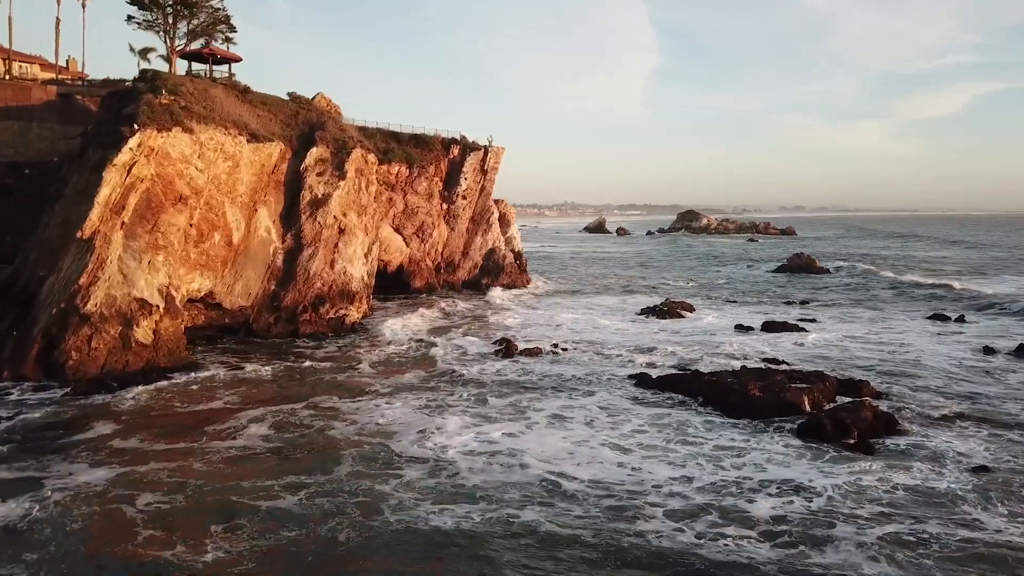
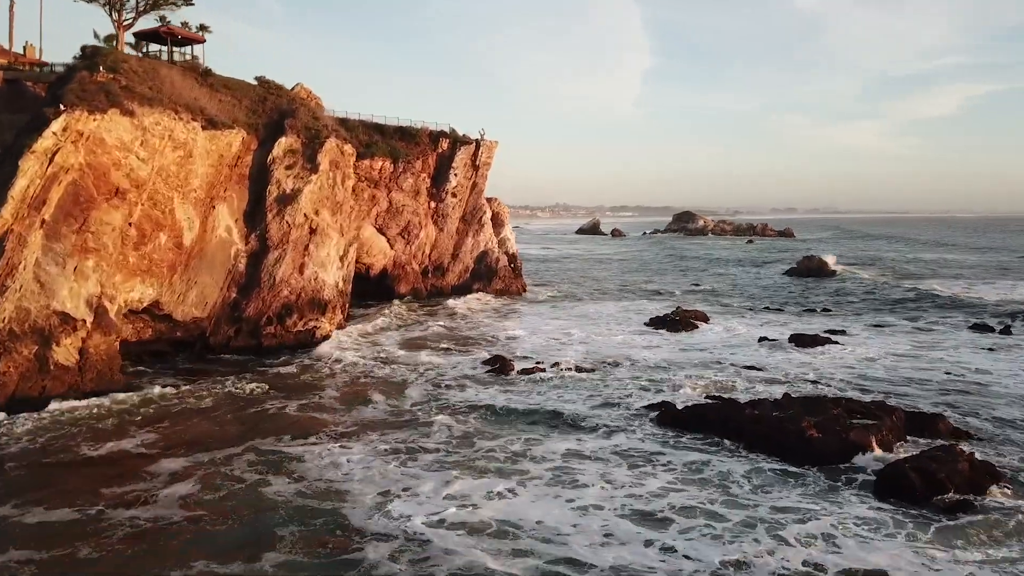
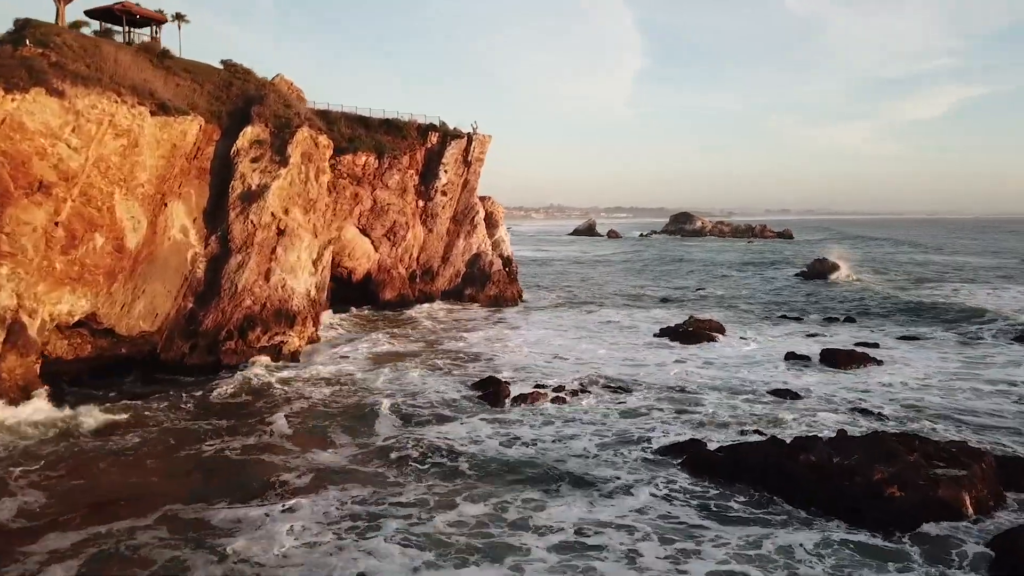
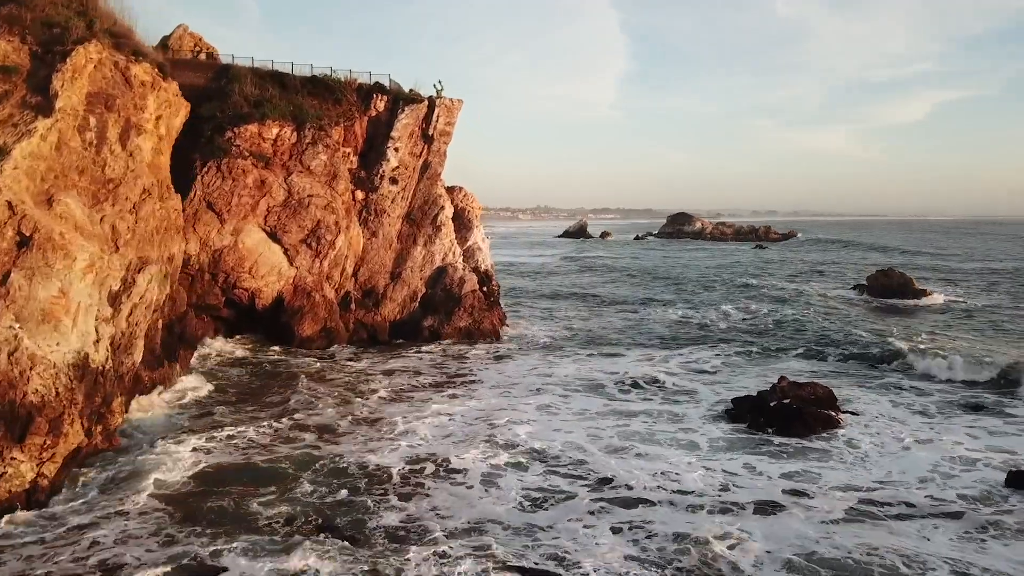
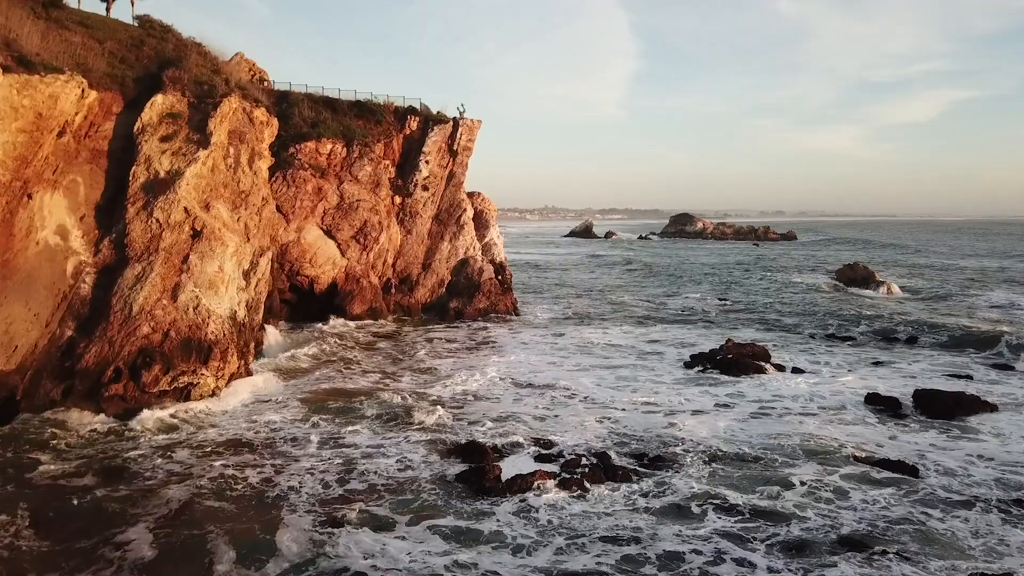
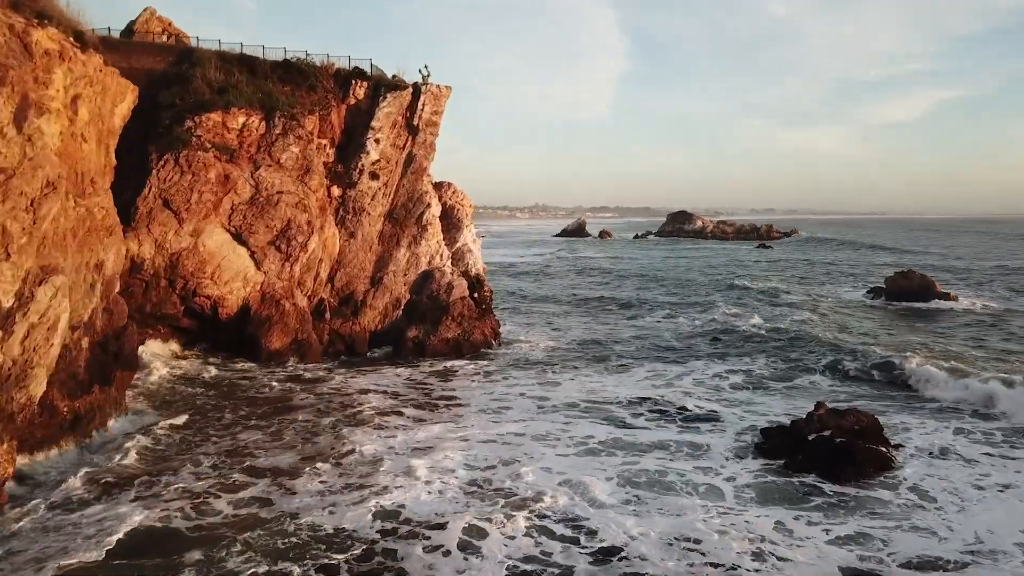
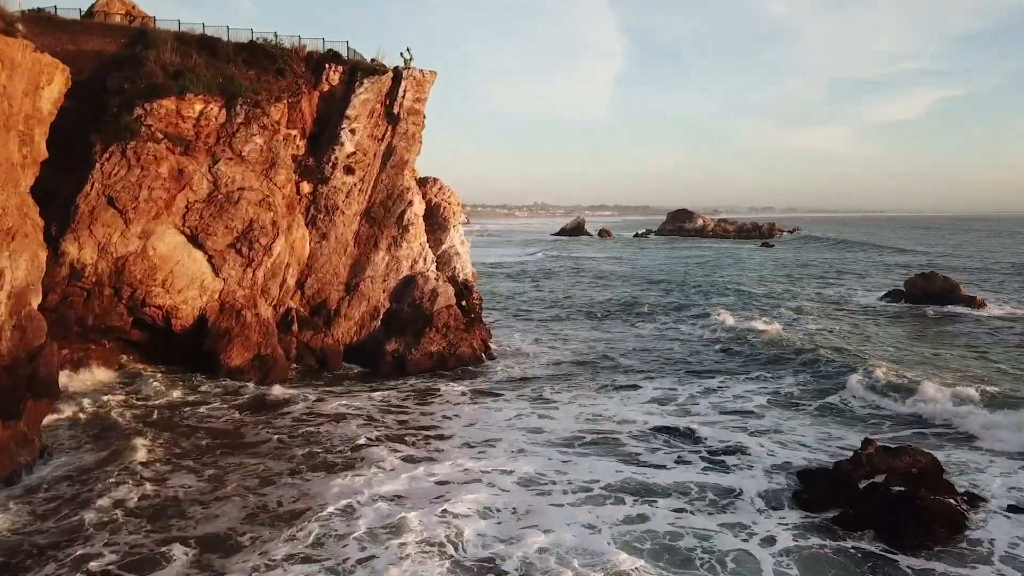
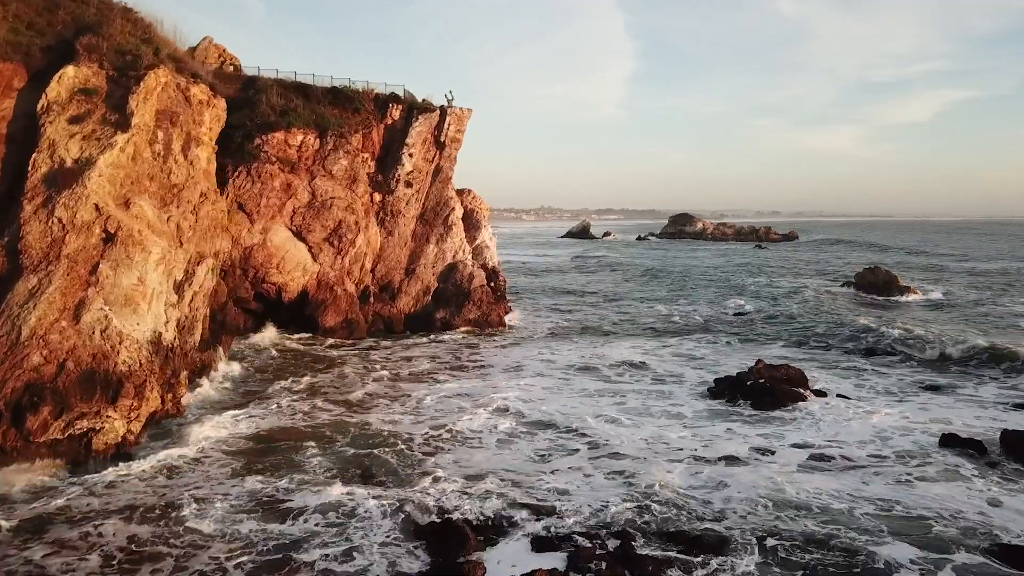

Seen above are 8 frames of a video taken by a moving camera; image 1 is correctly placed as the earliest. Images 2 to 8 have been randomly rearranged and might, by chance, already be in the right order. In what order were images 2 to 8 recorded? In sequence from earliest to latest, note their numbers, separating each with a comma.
2, 3, 5, 8, 4, 6, 7
